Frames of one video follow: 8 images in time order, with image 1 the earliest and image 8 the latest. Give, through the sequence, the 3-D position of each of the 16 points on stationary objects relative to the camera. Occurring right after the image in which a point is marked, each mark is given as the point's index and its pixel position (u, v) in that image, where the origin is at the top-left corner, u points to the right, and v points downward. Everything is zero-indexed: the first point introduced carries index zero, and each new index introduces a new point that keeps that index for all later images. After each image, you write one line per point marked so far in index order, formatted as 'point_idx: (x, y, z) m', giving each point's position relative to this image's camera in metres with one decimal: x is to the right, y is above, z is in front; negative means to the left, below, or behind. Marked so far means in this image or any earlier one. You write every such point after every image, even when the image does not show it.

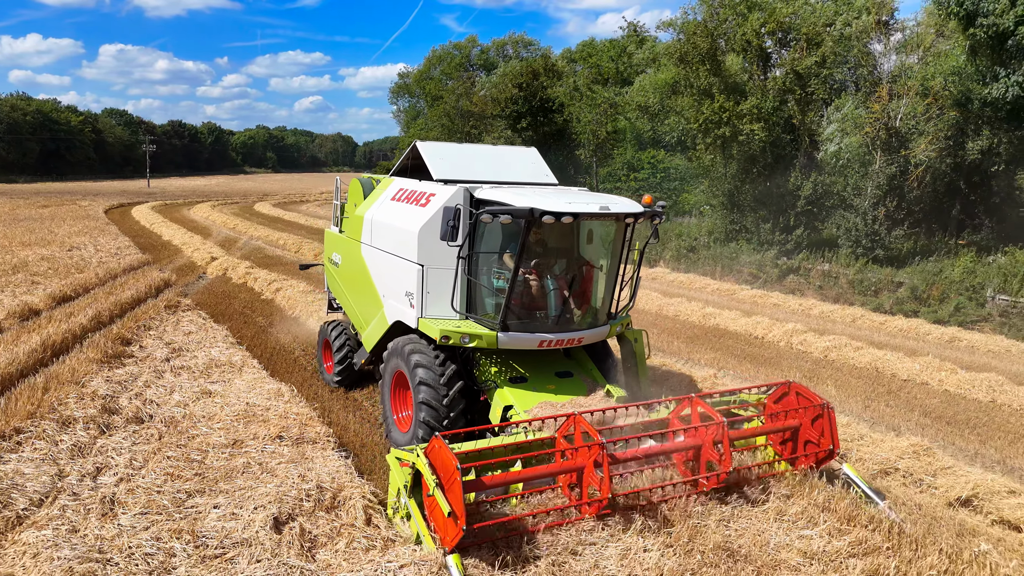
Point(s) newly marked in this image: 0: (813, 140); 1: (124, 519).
0: (+7.2, +3.6, +18.0) m
1: (-2.1, -1.3, +4.1) m
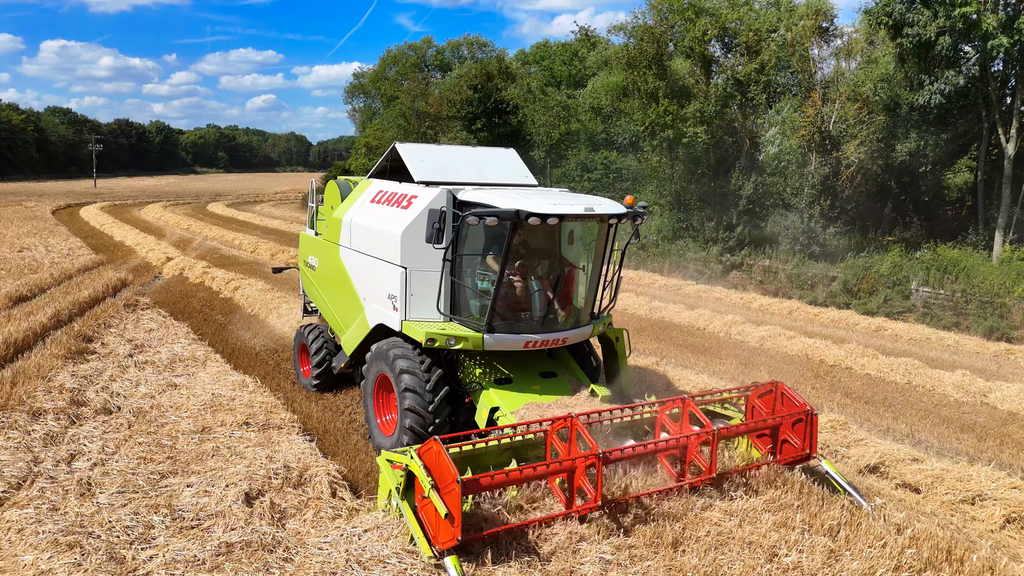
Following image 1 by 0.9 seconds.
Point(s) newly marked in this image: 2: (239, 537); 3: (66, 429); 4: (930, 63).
0: (+6.1, +3.7, +18.8) m
1: (-2.4, -1.2, +4.3) m
2: (-1.5, -1.3, +4.0) m
3: (-3.3, -1.0, +5.5) m
4: (+9.1, +4.9, +16.2) m
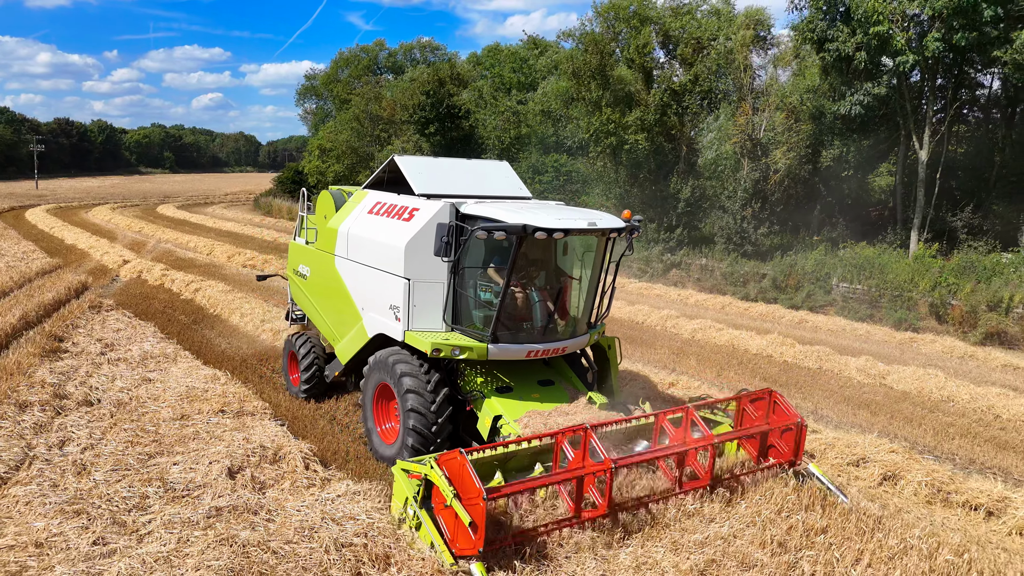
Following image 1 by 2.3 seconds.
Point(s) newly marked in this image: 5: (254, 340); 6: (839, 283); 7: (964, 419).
0: (+4.8, +3.8, +19.8) m
1: (-2.7, -1.2, +4.9) m
2: (-1.8, -1.3, +4.5) m
3: (-3.7, -1.1, +6.0) m
4: (+7.9, +5.0, +17.4) m
5: (-3.2, -0.7, +9.3) m
6: (+6.1, +0.1, +13.7) m
7: (+4.4, -1.3, +7.1) m
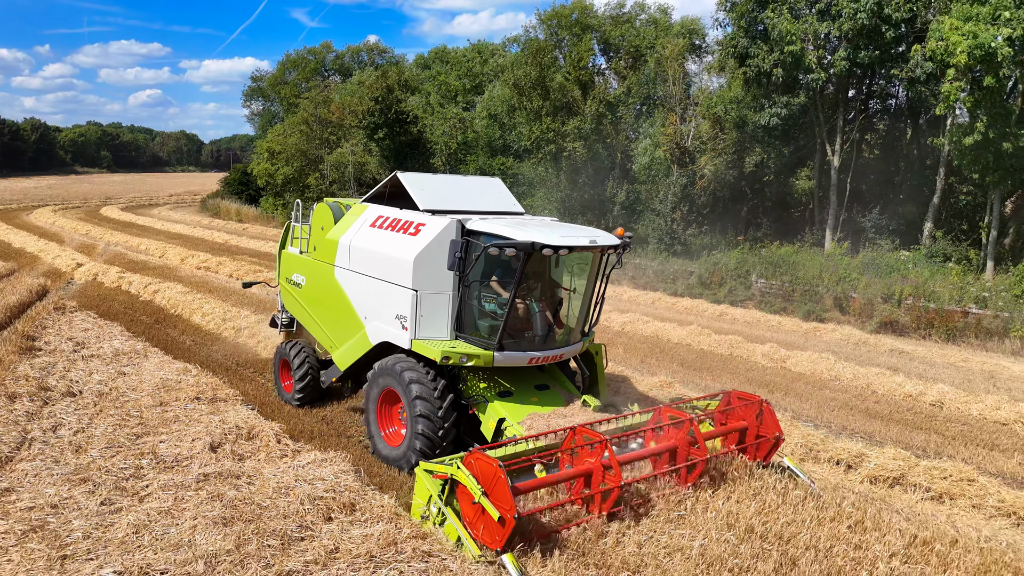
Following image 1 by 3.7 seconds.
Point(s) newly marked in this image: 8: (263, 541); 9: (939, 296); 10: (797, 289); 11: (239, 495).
0: (+3.3, +3.8, +21.0) m
1: (-3.2, -1.2, +5.6) m
2: (-2.2, -1.3, +5.3) m
3: (-4.2, -1.1, +6.6) m
4: (+6.6, +5.1, +18.8) m
5: (-4.0, -0.7, +9.9) m
6: (+5.0, +0.2, +15.0) m
7: (+3.8, -1.2, +8.3) m
8: (-1.4, -1.5, +4.3) m
9: (+7.1, -0.1, +12.3) m
10: (+5.5, 0.0, +14.1) m
11: (-1.8, -1.4, +4.9) m
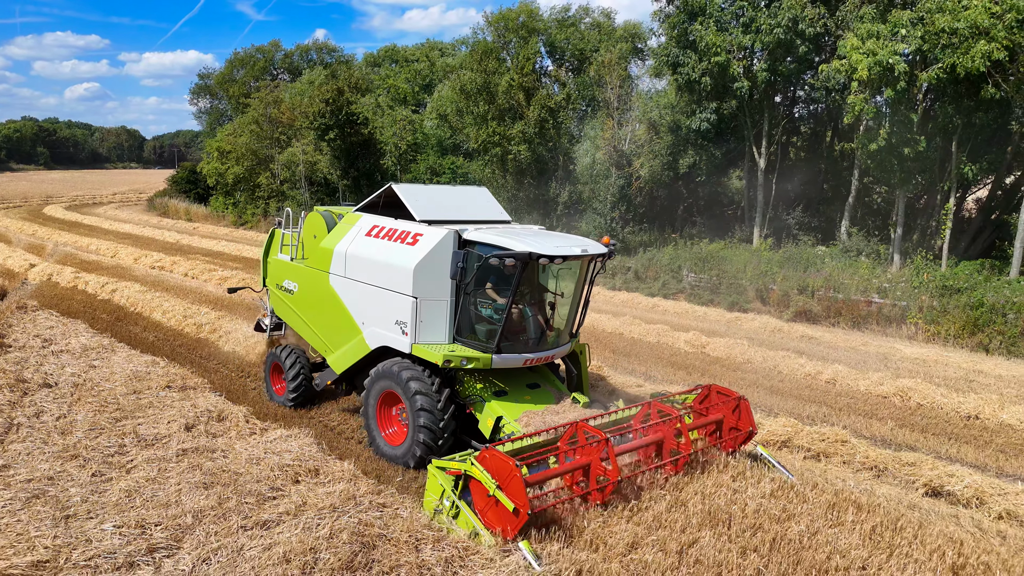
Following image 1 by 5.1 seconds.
0: (+1.8, +4.0, +22.0) m
1: (-3.7, -1.2, +6.2) m
2: (-2.7, -1.3, +6.0) m
3: (-4.8, -1.1, +7.2) m
4: (+5.1, +5.3, +20.0) m
5: (-4.8, -0.6, +10.5) m
6: (+3.9, +0.3, +16.2) m
7: (+3.1, -1.1, +9.4) m
8: (-1.9, -1.4, +5.0) m
9: (+6.2, 0.0, +13.5) m
10: (+4.4, +0.1, +15.3) m
11: (-2.3, -1.3, +5.6) m
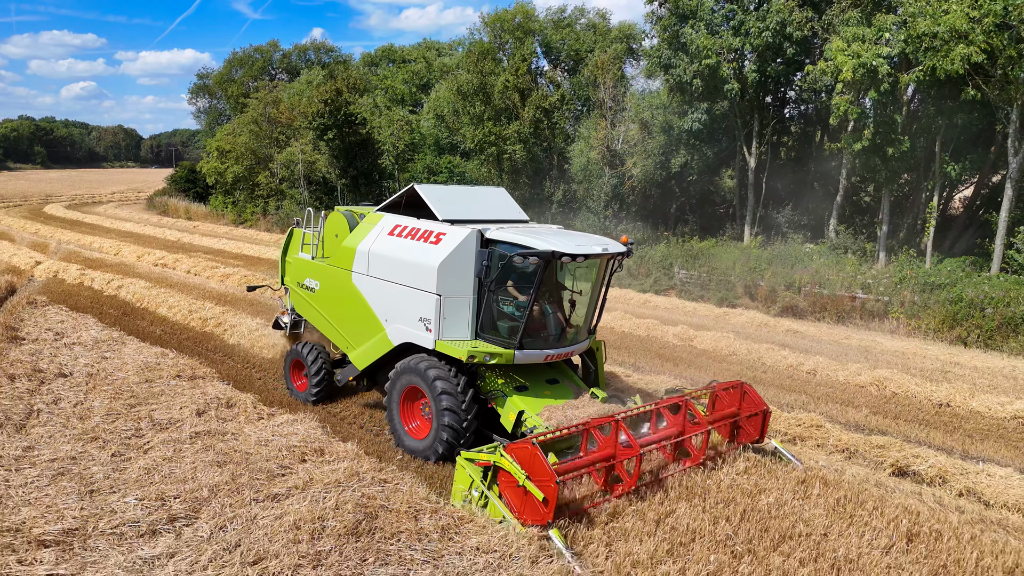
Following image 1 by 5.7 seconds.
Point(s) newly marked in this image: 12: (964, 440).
0: (+1.6, +4.1, +22.4) m
1: (-3.7, -1.2, +6.6) m
2: (-2.7, -1.2, +6.4) m
3: (-4.9, -1.0, +7.6) m
4: (+5.0, +5.3, +20.4) m
5: (-4.8, -0.6, +10.9) m
6: (+3.8, +0.4, +16.6) m
7: (+3.0, -1.0, +9.8) m
8: (-1.9, -1.4, +5.4) m
9: (+6.1, +0.1, +14.0) m
10: (+4.3, +0.2, +15.7) m
11: (-2.3, -1.3, +6.0) m
12: (+4.5, -1.5, +7.2) m
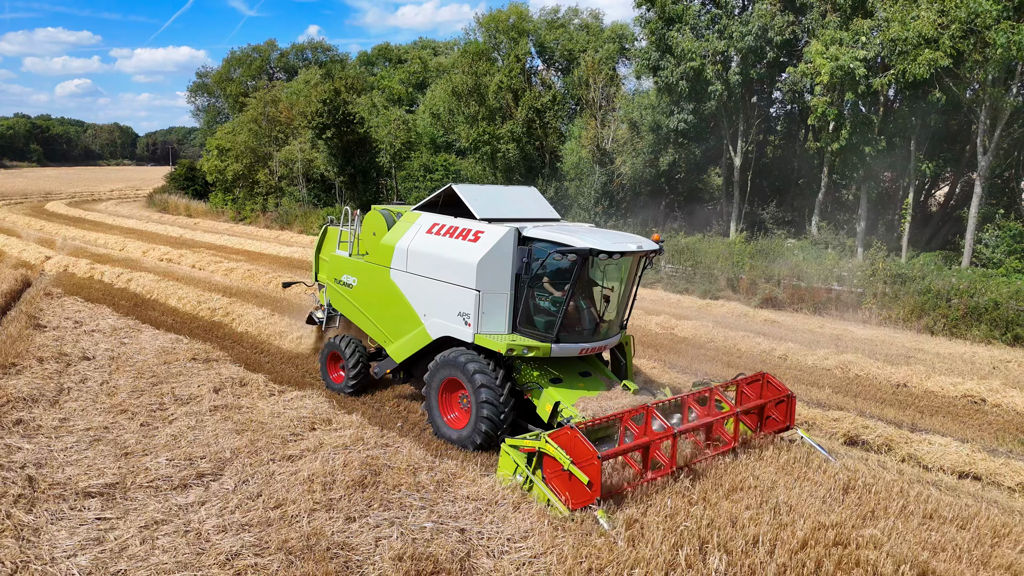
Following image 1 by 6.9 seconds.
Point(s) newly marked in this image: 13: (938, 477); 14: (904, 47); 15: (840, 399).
0: (+1.4, +4.3, +23.0) m
1: (-3.8, -1.1, +7.3) m
2: (-2.8, -1.1, +7.1) m
3: (-5.0, -0.9, +8.2) m
4: (+4.8, +5.5, +21.1) m
5: (-5.0, -0.4, +11.5) m
6: (+3.6, +0.6, +17.2) m
7: (+2.9, -0.9, +10.5) m
8: (-2.0, -1.3, +6.1) m
9: (+5.9, +0.2, +14.6) m
10: (+4.2, +0.4, +16.4) m
11: (-2.4, -1.2, +6.6) m
12: (+4.4, -1.4, +7.9) m
13: (+3.6, -1.6, +6.3) m
14: (+8.0, +4.9, +15.0) m
15: (+3.7, -1.3, +8.4) m
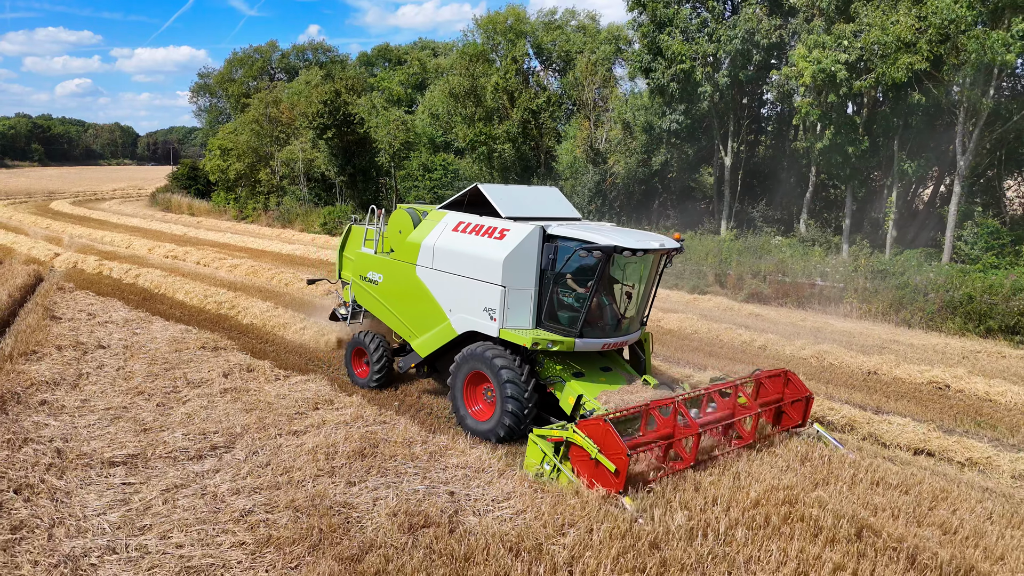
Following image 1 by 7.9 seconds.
0: (+1.3, +4.4, +23.5) m
1: (-4.0, -1.0, +7.8) m
2: (-2.9, -1.0, +7.6) m
3: (-5.1, -0.8, +8.7) m
4: (+4.7, +5.6, +21.6) m
5: (-5.1, -0.3, +12.0) m
6: (+3.5, +0.7, +17.8) m
7: (+2.8, -0.8, +11.0) m
8: (-2.1, -1.2, +6.6) m
9: (+5.8, +0.3, +15.2) m
10: (+4.1, +0.5, +16.9) m
11: (-2.5, -1.1, +7.2) m
12: (+4.2, -1.3, +8.4) m
13: (+3.5, -1.5, +6.8) m
14: (+7.9, +5.0, +15.5) m
15: (+3.6, -1.2, +8.9) m
